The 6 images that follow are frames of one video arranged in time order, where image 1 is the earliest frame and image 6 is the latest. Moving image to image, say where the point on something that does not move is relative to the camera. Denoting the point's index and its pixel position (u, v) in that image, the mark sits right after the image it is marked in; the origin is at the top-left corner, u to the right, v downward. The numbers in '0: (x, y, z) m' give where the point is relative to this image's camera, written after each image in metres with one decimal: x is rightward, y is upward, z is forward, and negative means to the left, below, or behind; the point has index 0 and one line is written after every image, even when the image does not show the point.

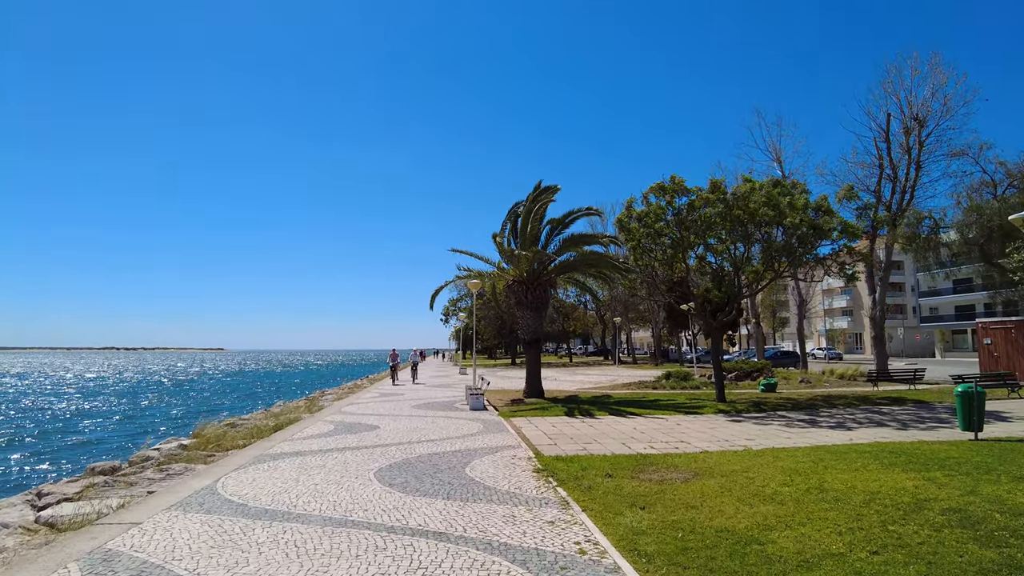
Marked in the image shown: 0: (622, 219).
0: (+3.2, +2.0, +19.1) m
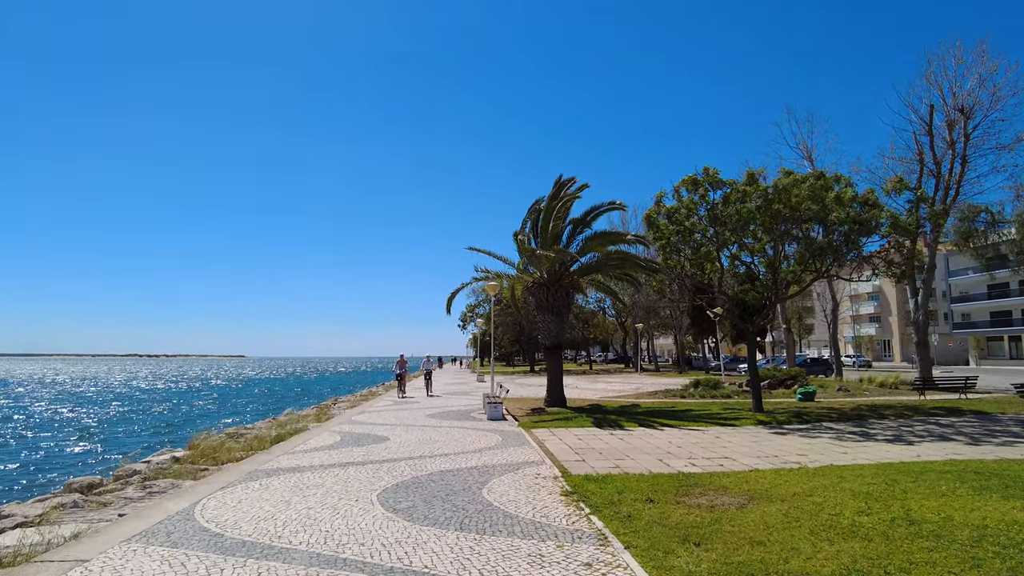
0: (+3.7, +1.9, +17.9) m
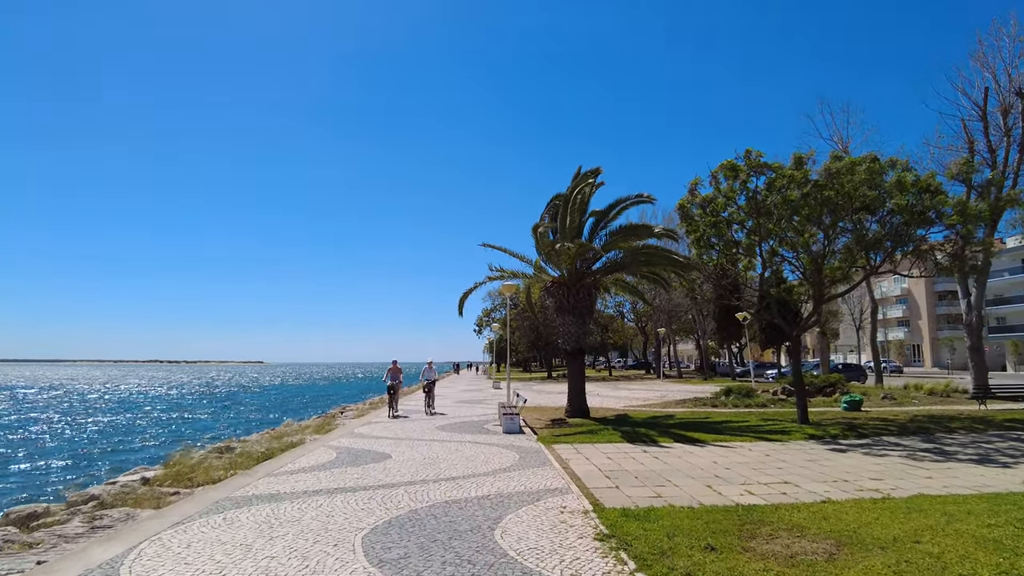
0: (+4.1, +2.0, +16.3) m
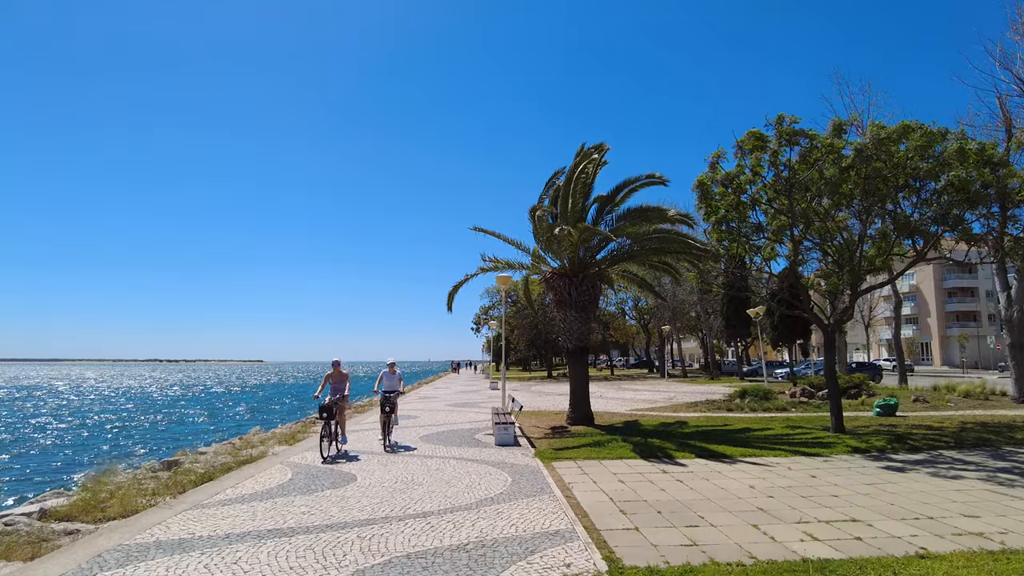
0: (+4.0, +2.2, +14.3) m
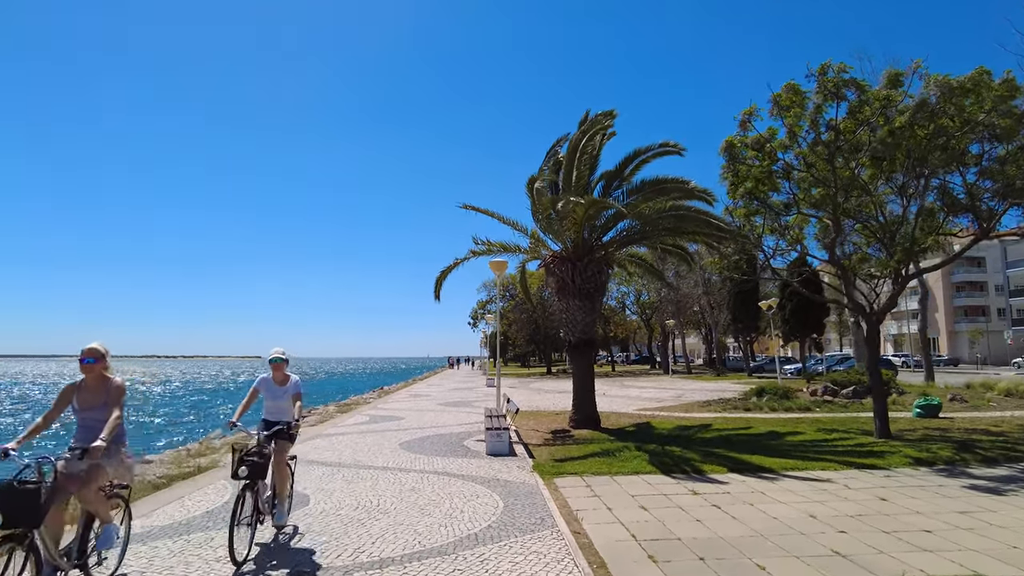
0: (+3.9, +2.5, +12.4) m
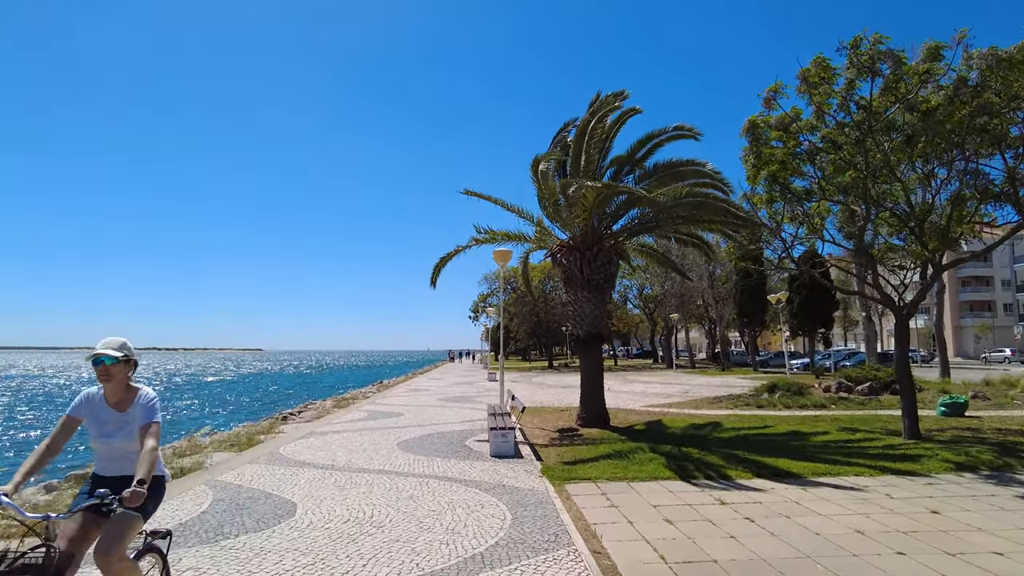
0: (+4.0, +2.6, +11.6) m
